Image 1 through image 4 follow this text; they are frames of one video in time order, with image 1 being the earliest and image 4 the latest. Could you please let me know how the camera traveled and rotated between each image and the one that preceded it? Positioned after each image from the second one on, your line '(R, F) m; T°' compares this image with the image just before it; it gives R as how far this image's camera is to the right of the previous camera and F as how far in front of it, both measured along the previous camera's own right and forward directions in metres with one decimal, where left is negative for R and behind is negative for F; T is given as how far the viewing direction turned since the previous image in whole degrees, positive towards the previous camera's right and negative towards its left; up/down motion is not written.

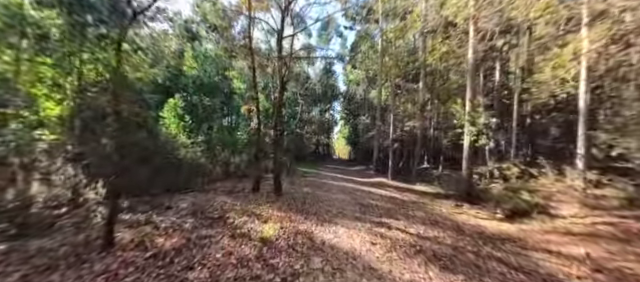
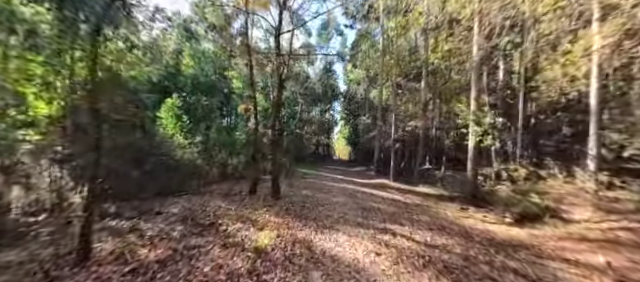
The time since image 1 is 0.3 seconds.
(0.0, +0.4) m; 0°
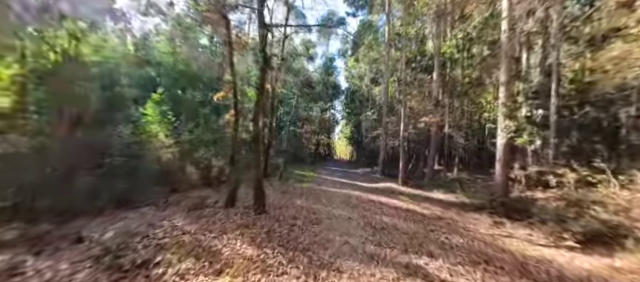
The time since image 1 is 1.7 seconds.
(+0.1, +1.8) m; 0°
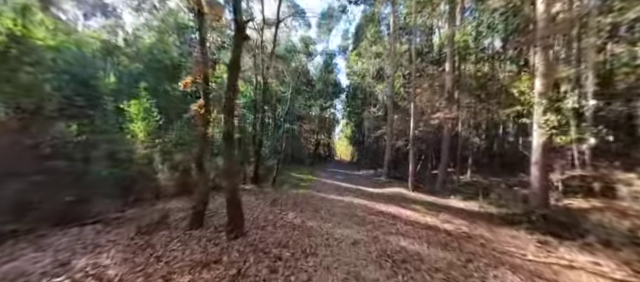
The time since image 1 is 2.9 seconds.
(+0.1, +1.6) m; 0°
